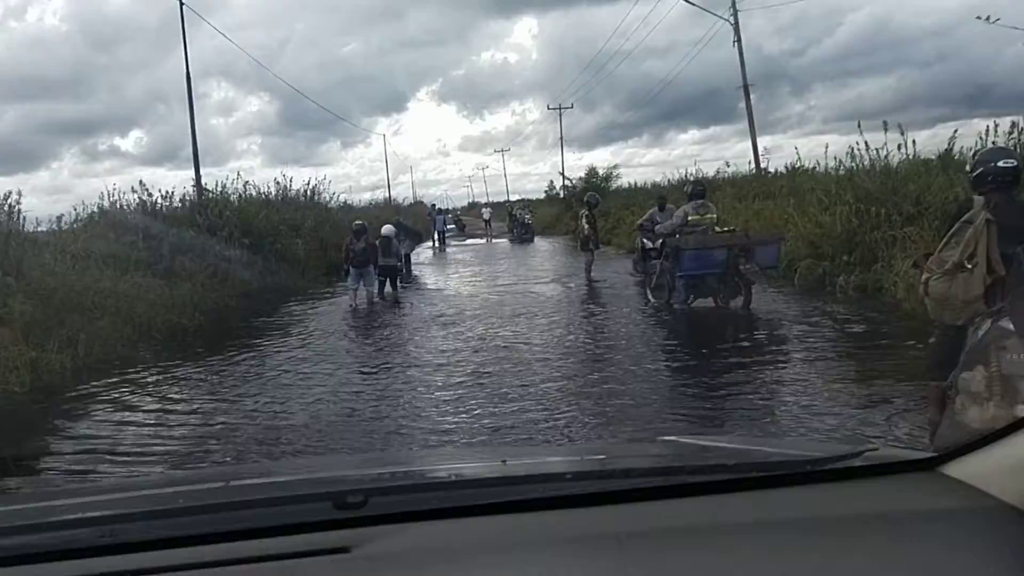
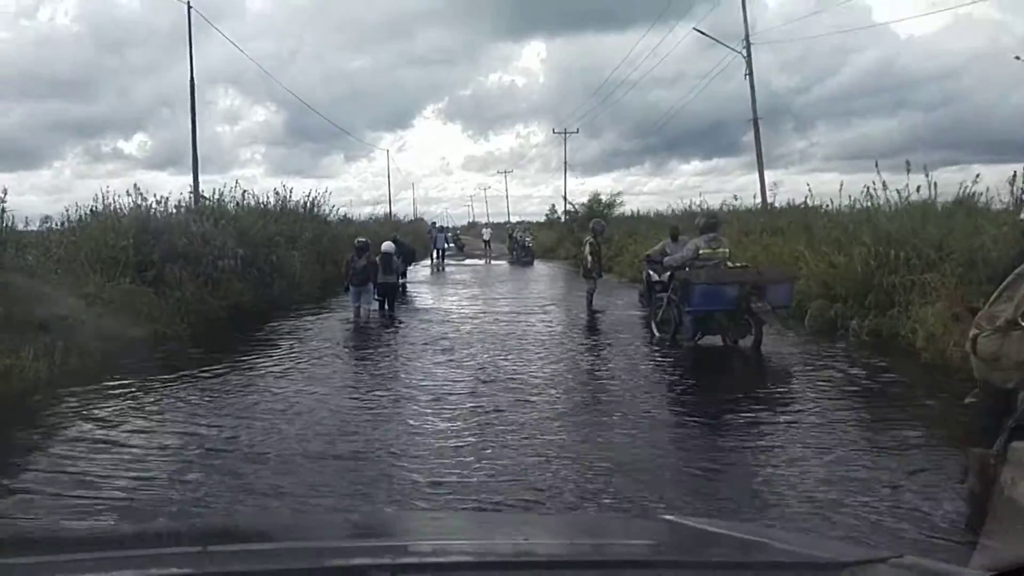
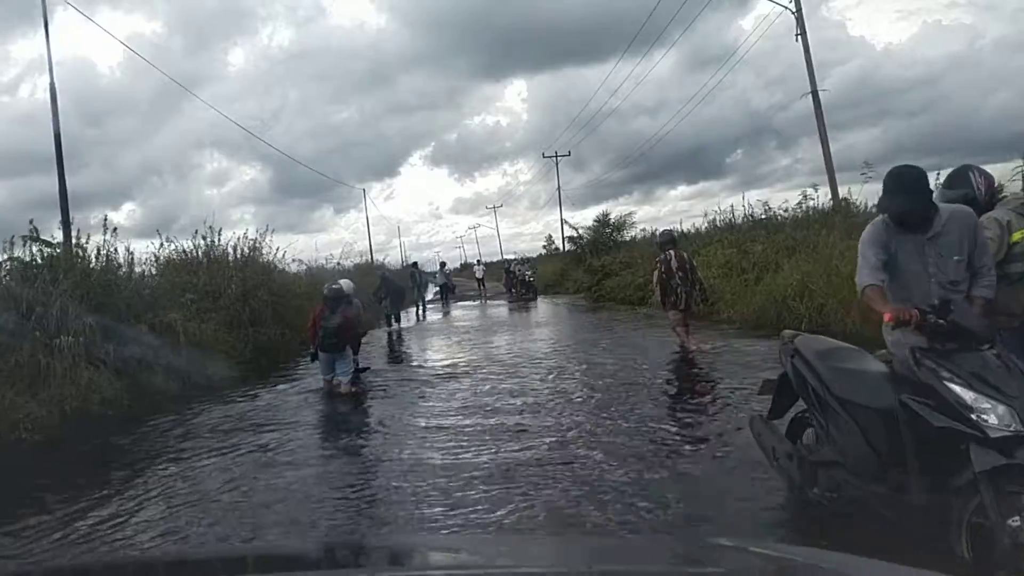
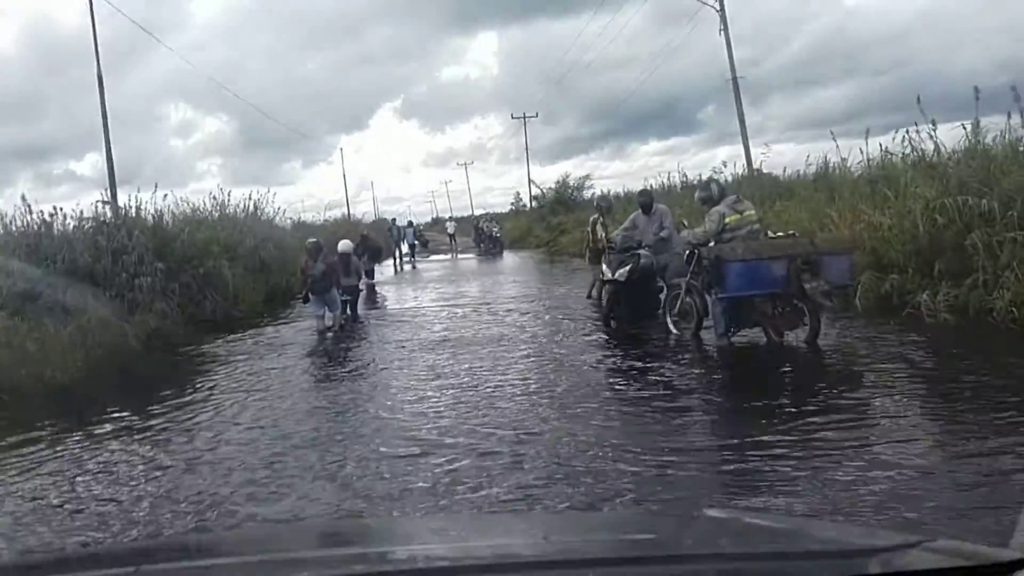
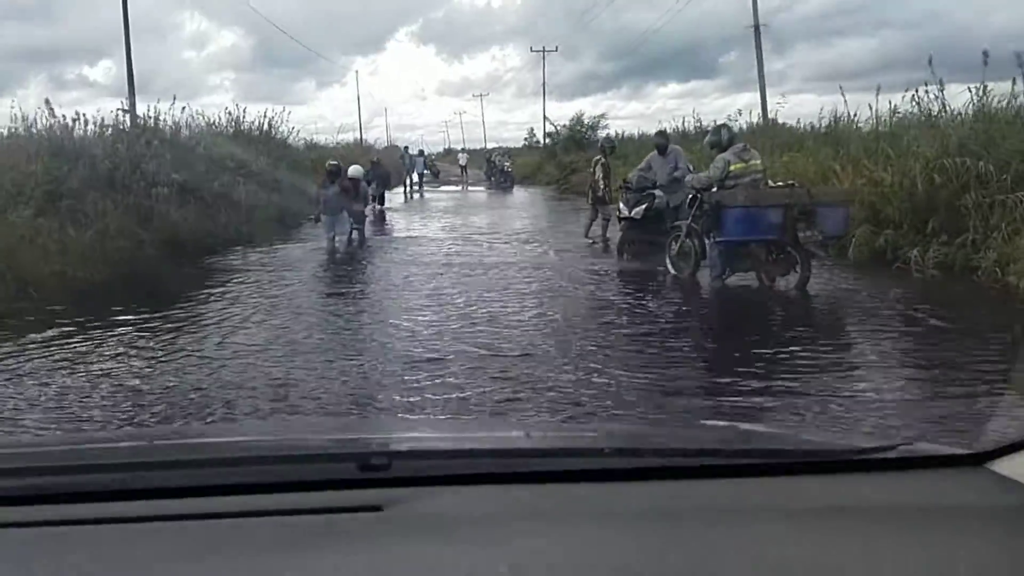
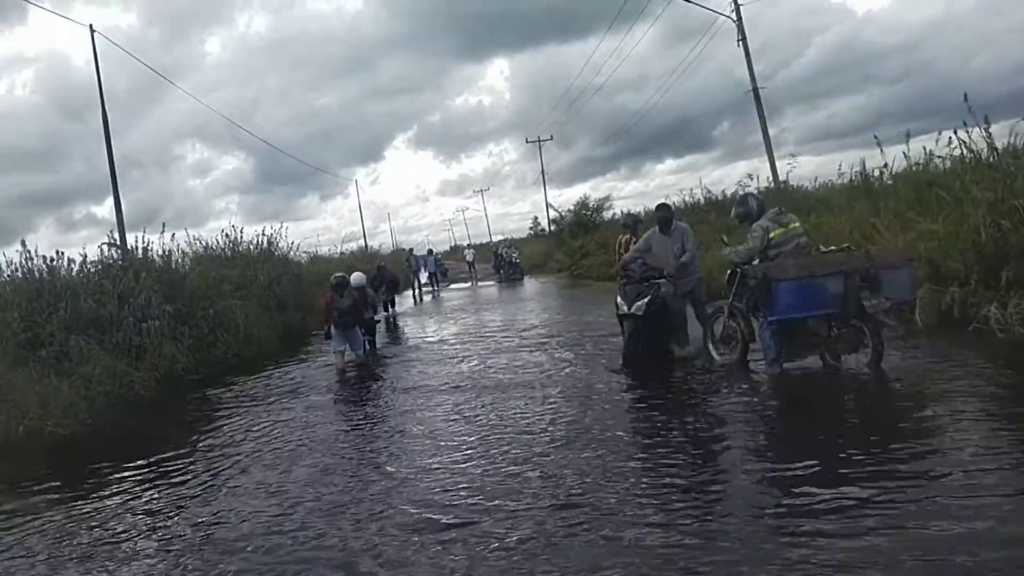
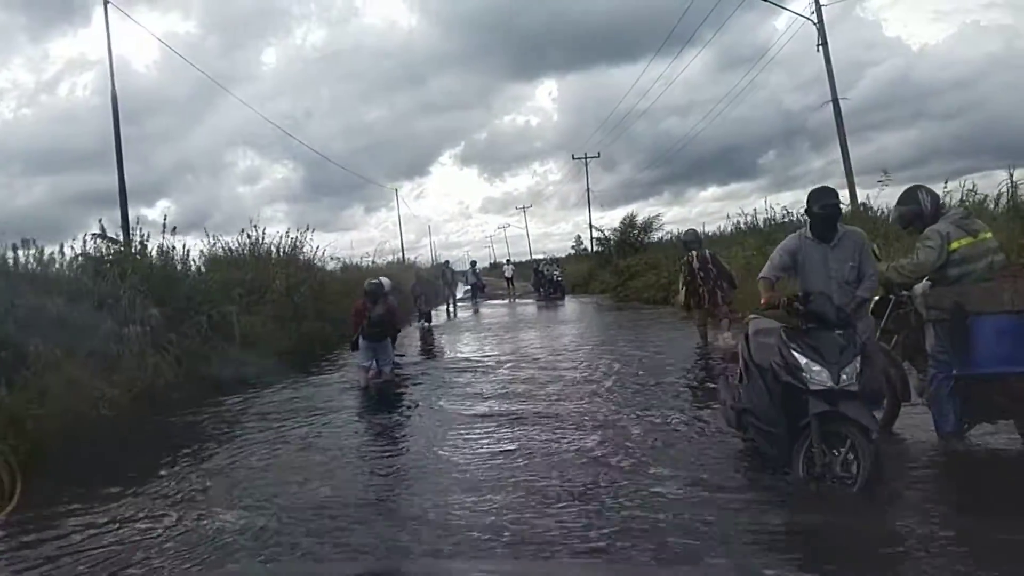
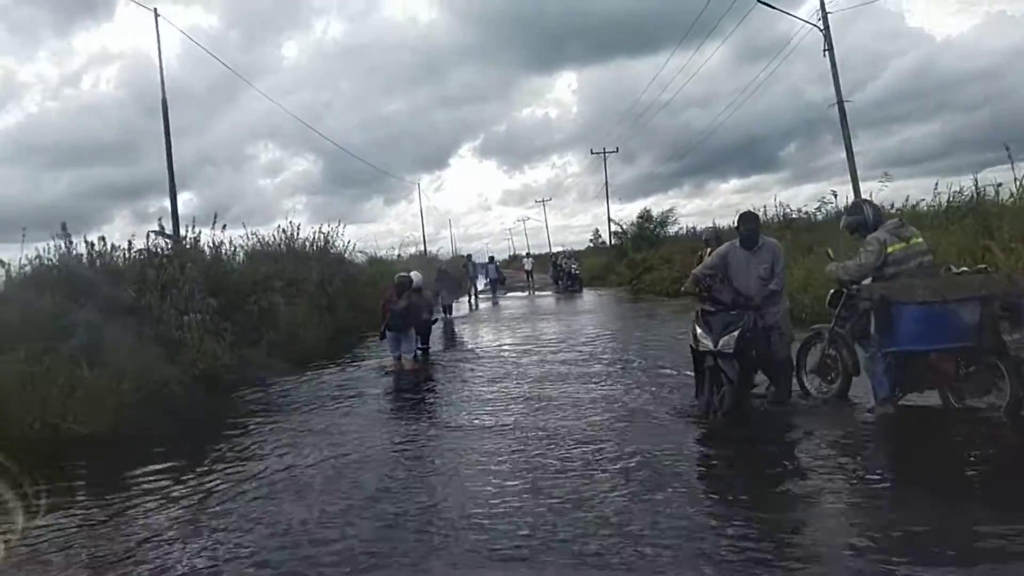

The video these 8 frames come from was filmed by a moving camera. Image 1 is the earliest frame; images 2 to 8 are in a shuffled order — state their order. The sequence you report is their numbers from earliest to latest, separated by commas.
2, 5, 4, 6, 8, 7, 3
